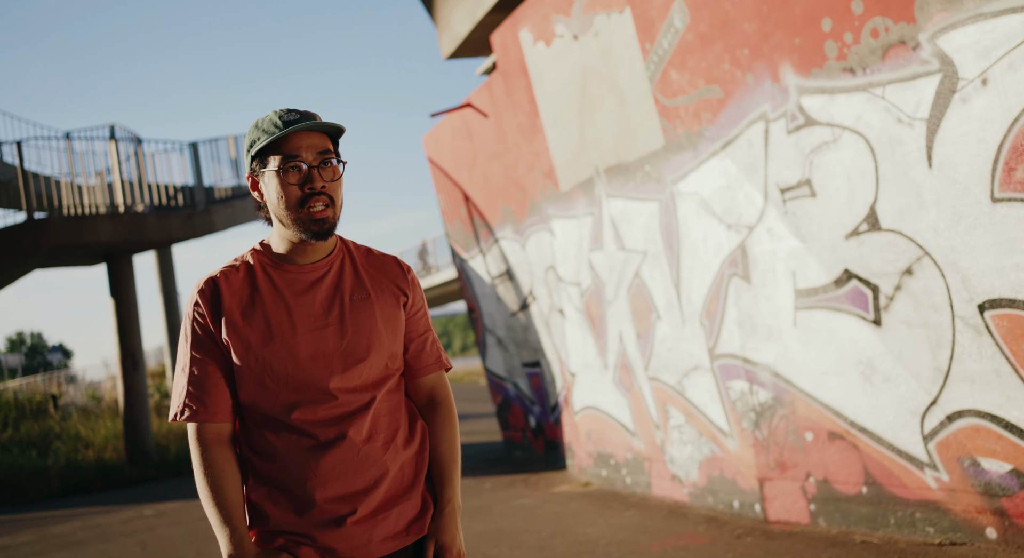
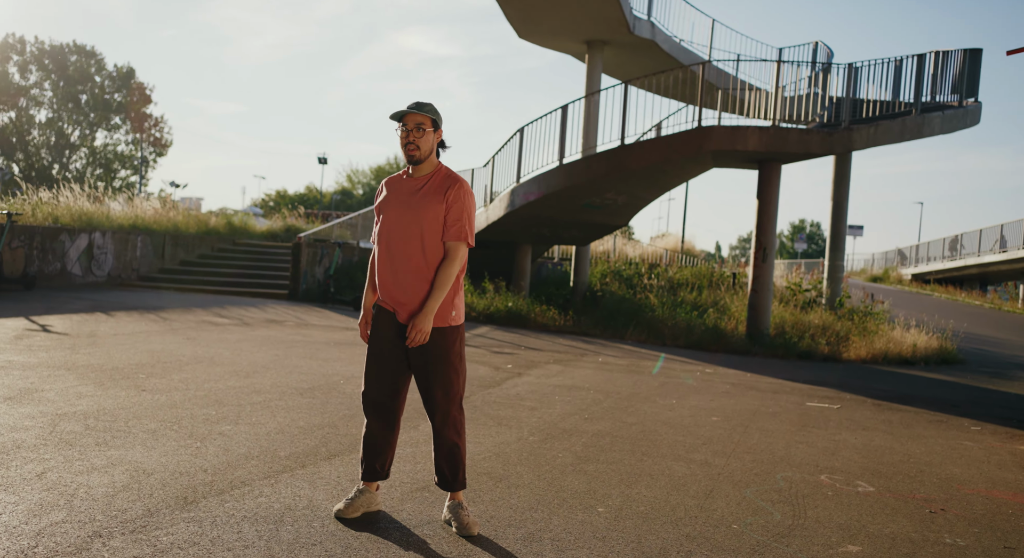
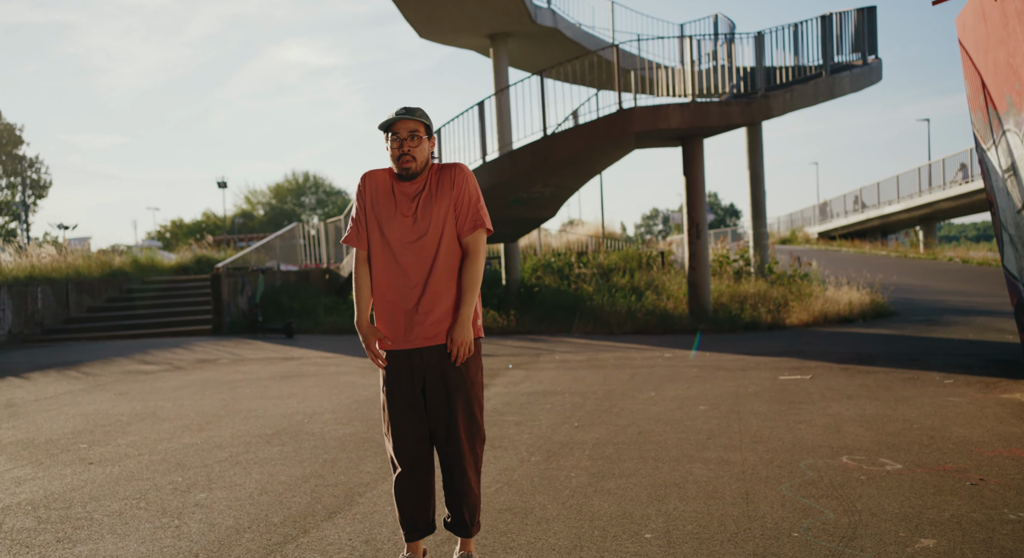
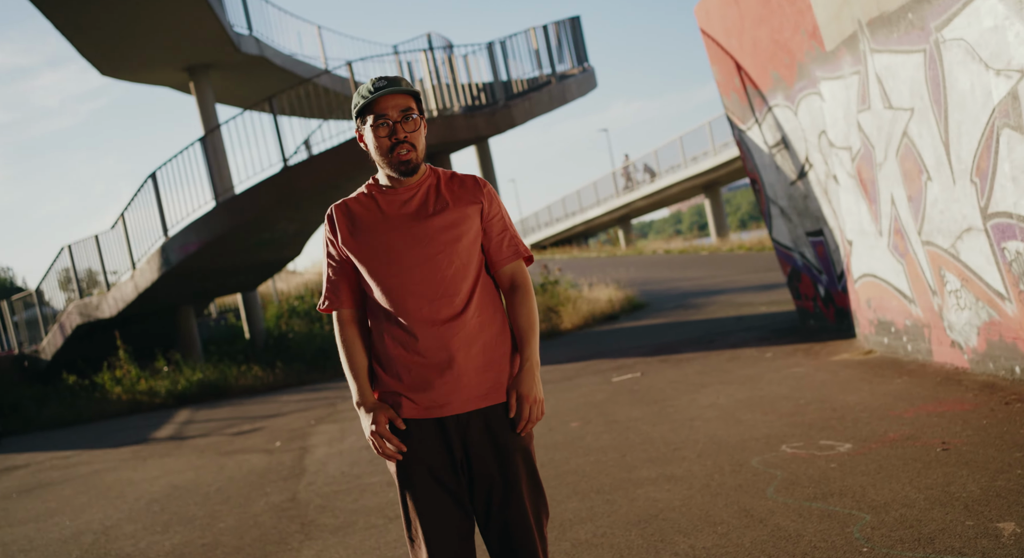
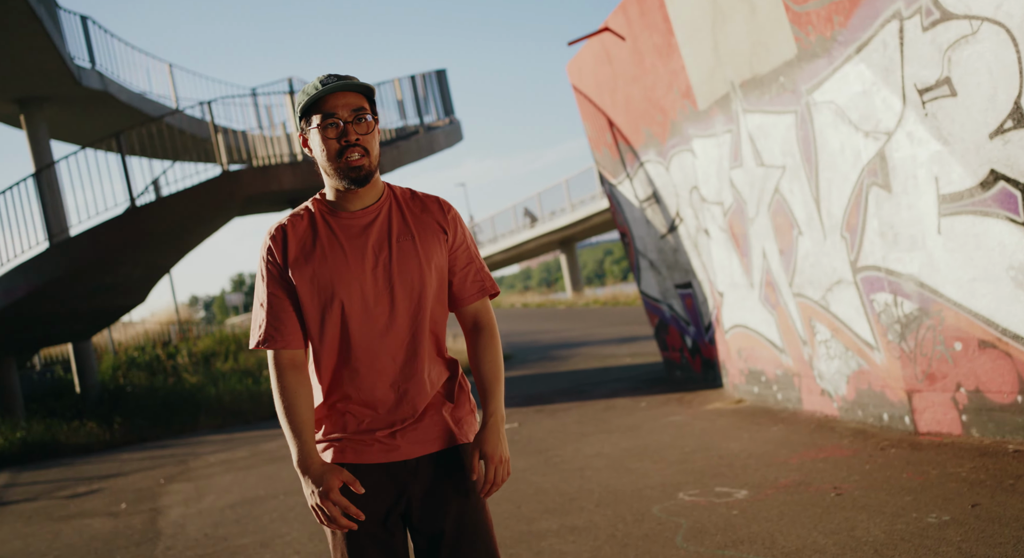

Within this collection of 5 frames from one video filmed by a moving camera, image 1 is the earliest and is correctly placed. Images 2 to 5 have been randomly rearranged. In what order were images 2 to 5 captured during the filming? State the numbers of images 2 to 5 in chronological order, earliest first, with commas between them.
5, 4, 3, 2
